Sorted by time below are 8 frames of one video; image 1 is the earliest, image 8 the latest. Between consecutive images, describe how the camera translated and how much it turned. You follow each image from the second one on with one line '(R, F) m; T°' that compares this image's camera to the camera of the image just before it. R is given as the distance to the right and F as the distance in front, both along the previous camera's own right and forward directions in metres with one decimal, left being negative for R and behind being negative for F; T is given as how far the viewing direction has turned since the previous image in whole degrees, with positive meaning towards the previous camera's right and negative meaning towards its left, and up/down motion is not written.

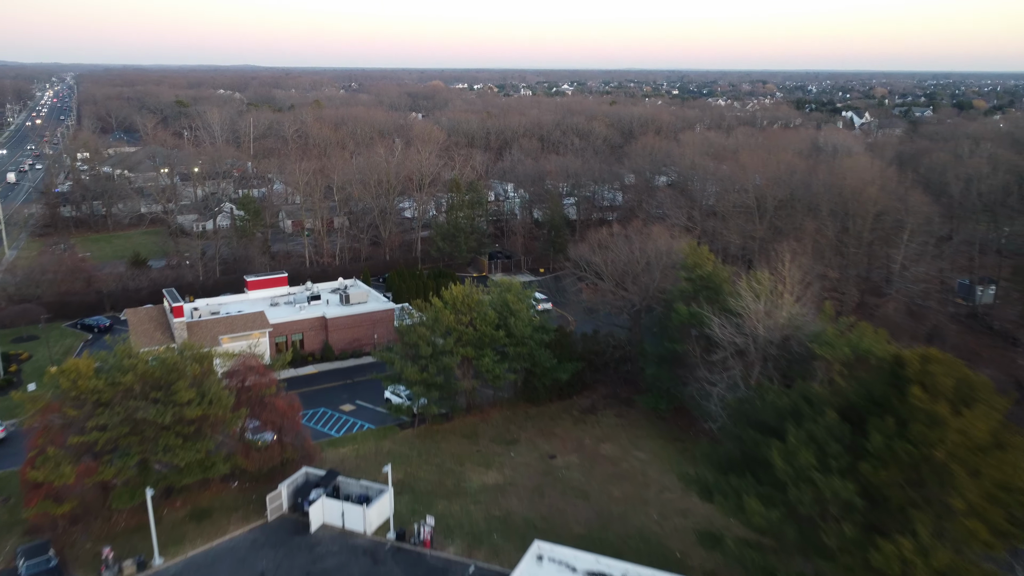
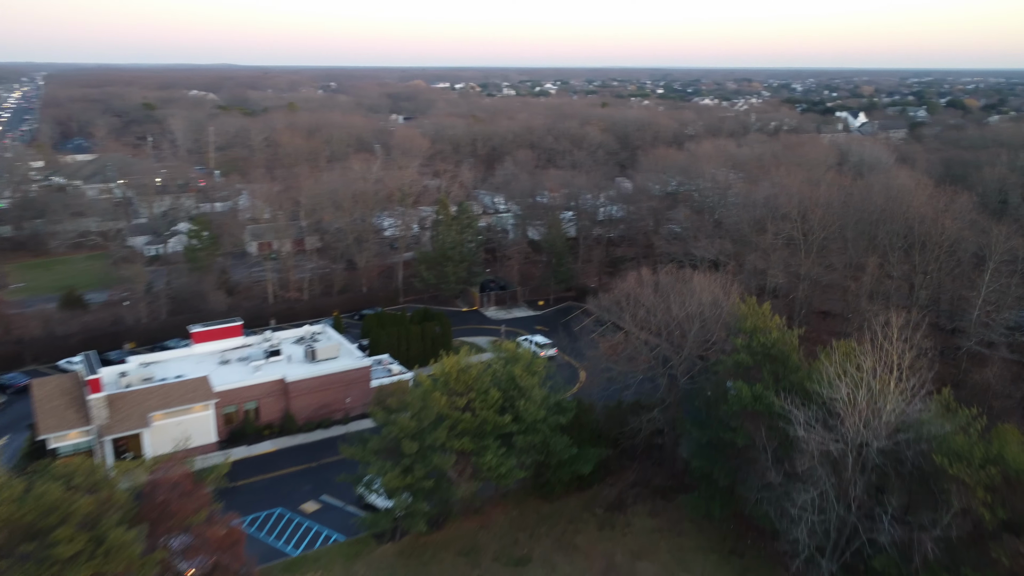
(-0.4, +3.9) m; +1°
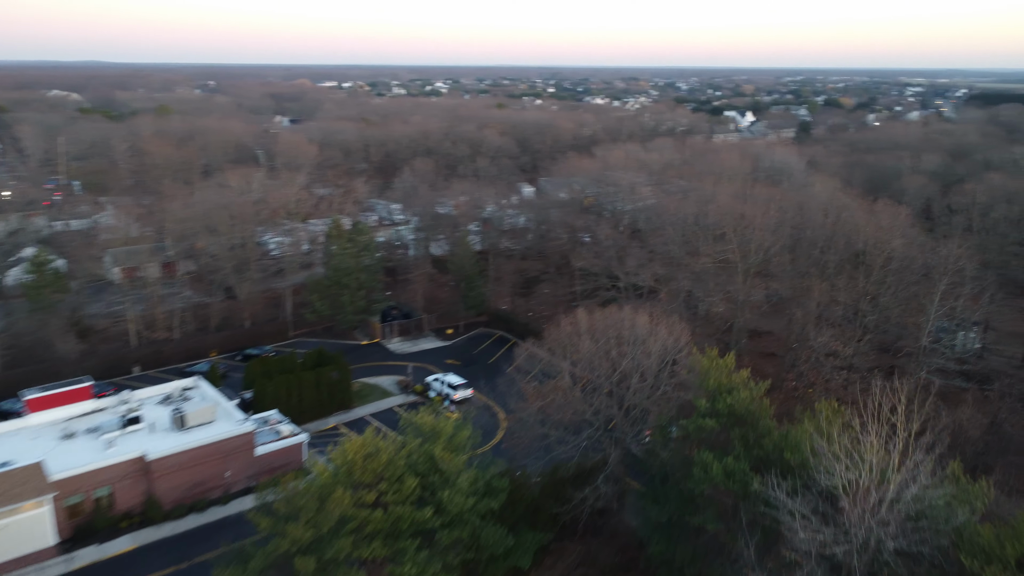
(-0.2, +2.6) m; +7°
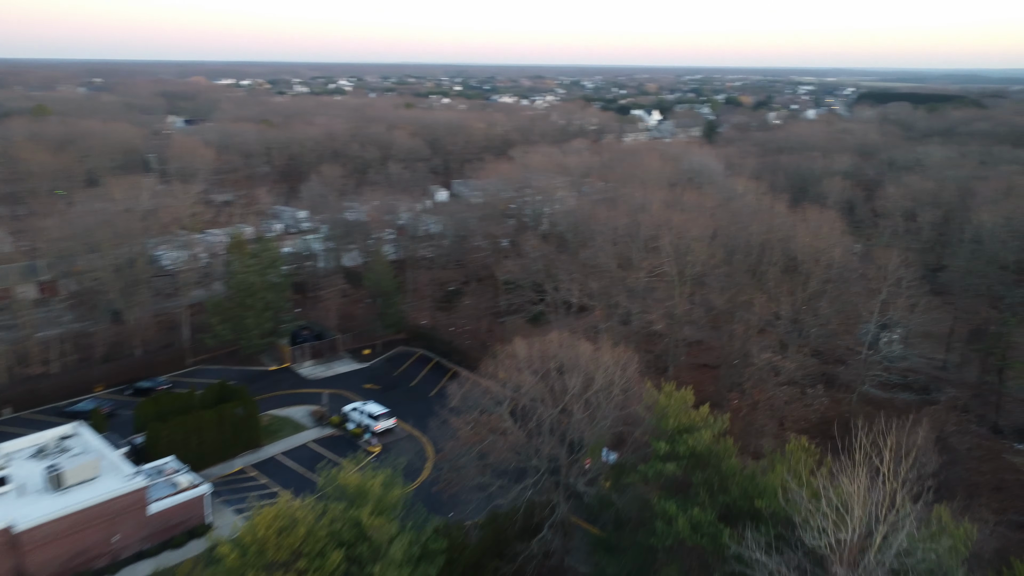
(-0.3, +1.4) m; +6°
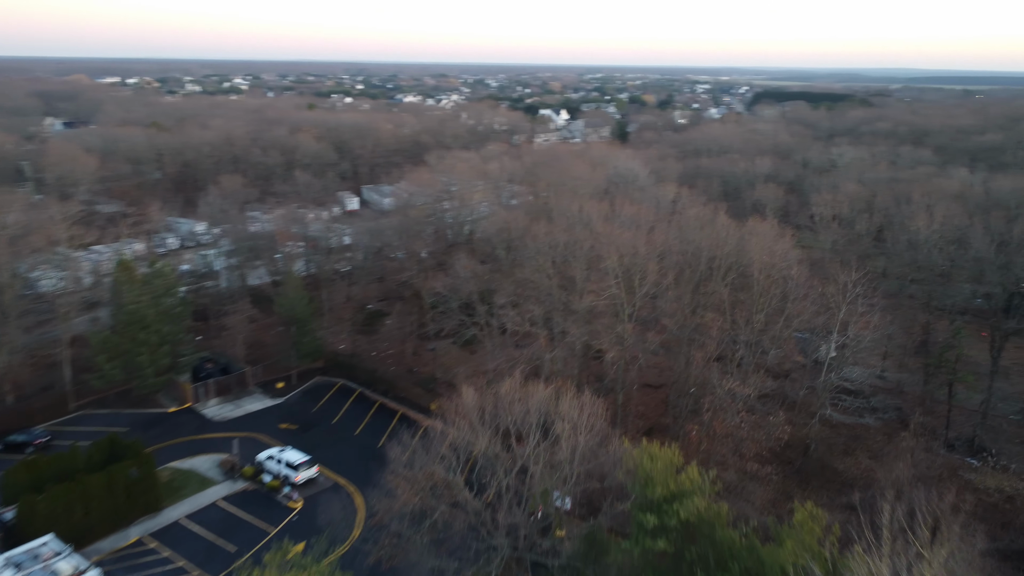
(-0.5, +1.7) m; +7°
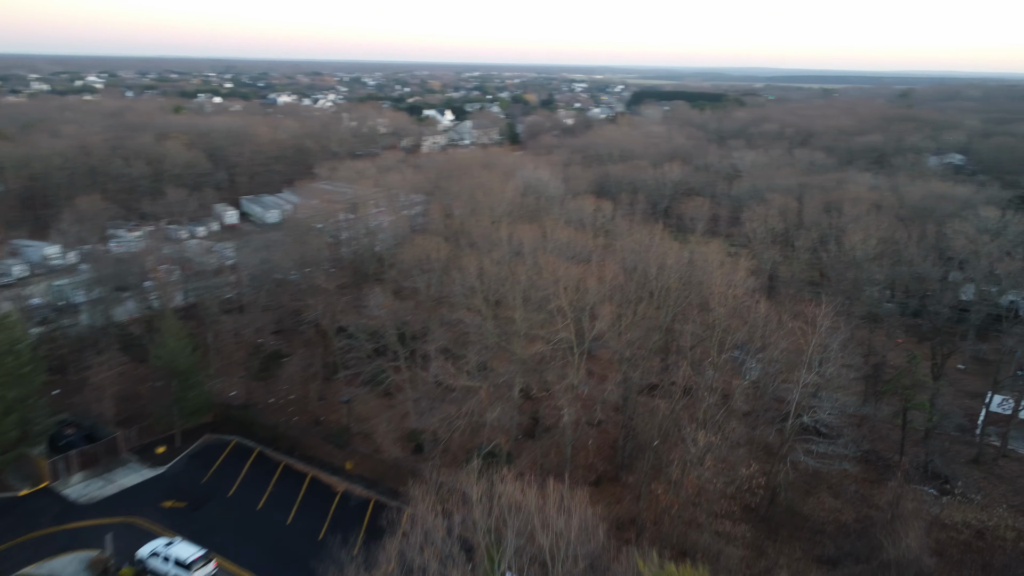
(-0.8, +2.3) m; +8°
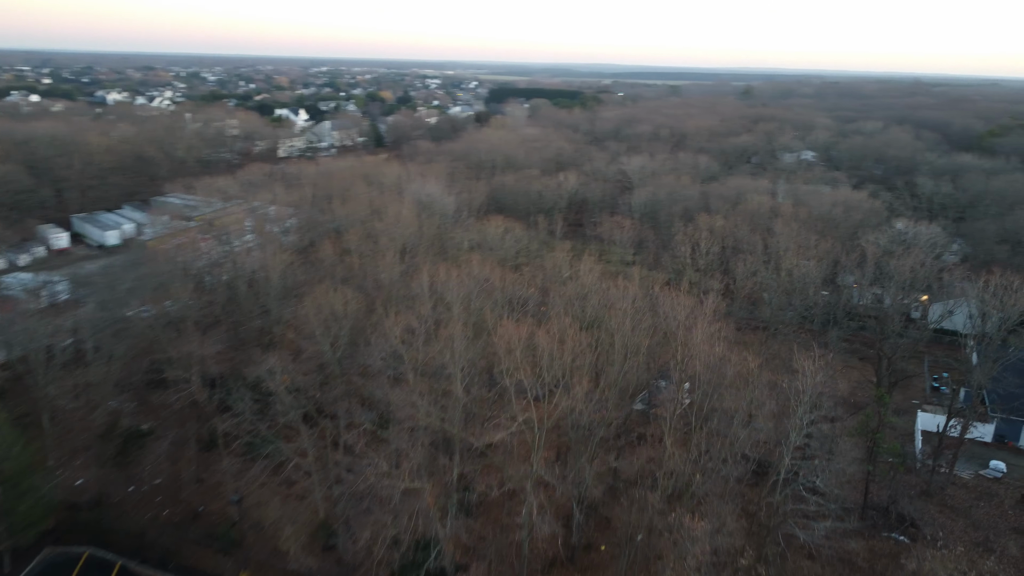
(-1.2, +2.8) m; +10°
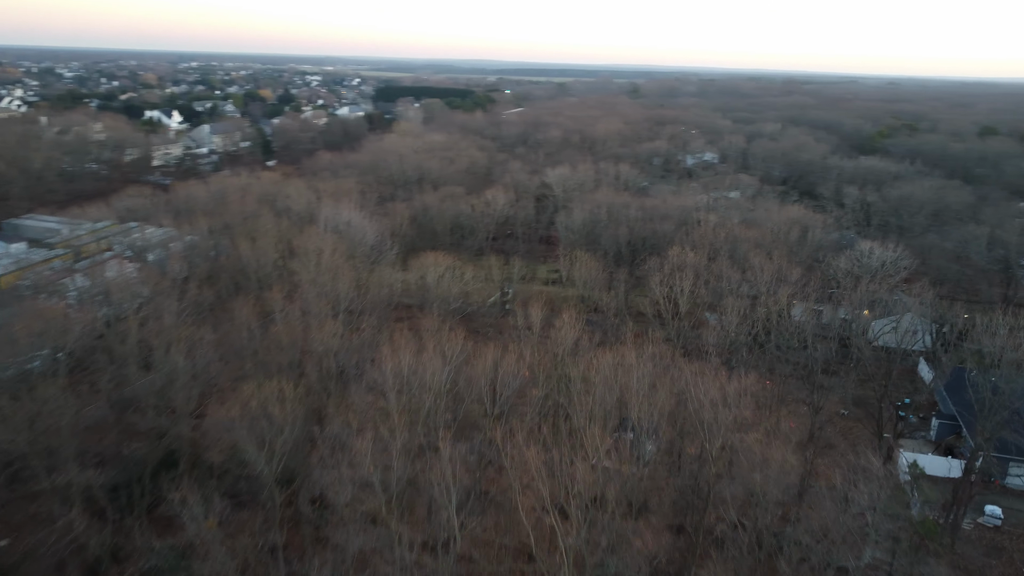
(-1.3, +3.0) m; +8°
